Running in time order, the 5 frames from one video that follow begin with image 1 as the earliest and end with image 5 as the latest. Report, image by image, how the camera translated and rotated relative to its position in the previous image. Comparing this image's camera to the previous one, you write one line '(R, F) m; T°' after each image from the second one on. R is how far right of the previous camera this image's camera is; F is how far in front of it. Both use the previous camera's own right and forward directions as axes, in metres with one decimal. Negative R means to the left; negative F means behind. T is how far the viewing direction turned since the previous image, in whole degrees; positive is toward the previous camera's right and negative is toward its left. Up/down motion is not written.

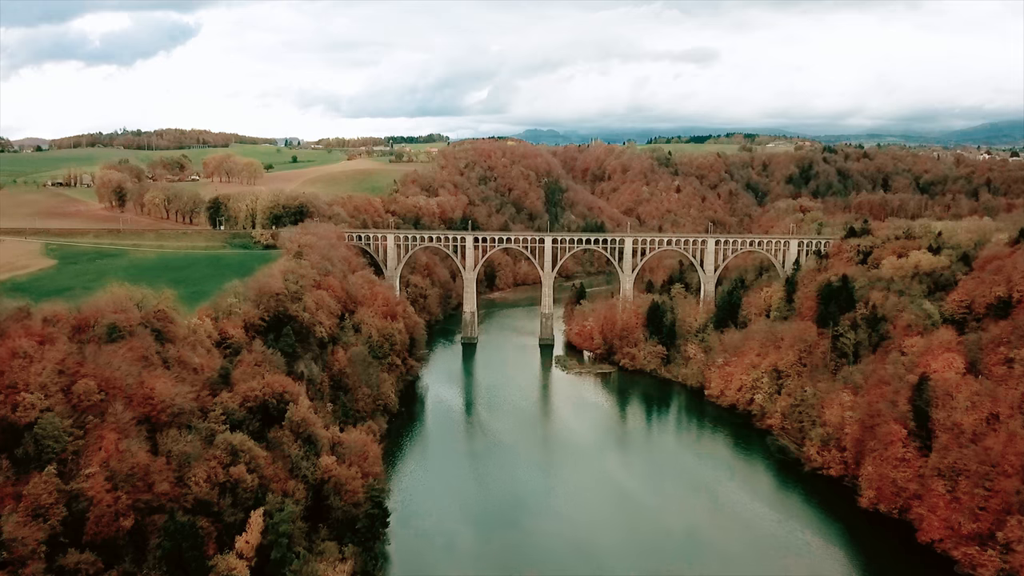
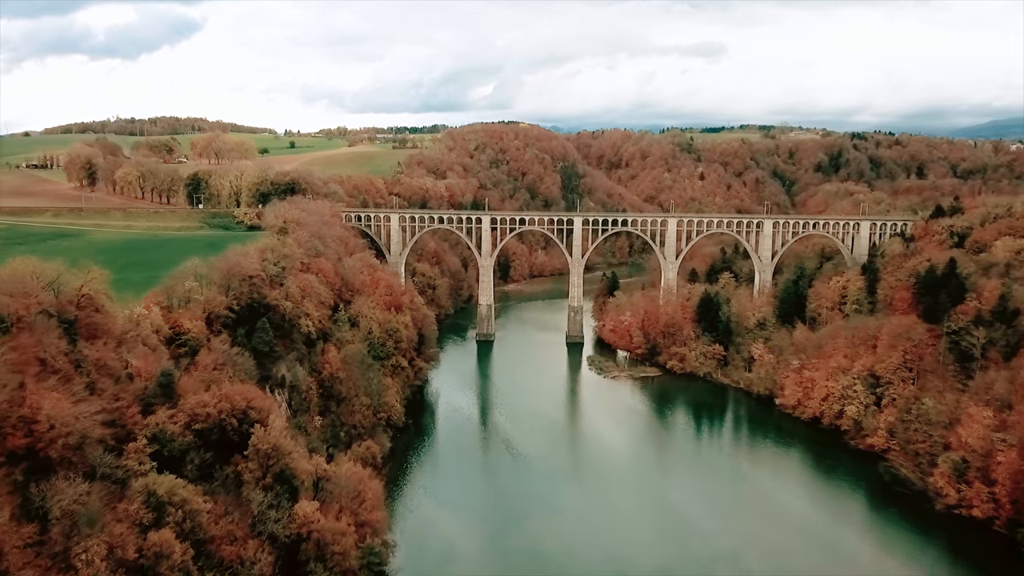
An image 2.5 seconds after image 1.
(-1.3, +7.4) m; 0°
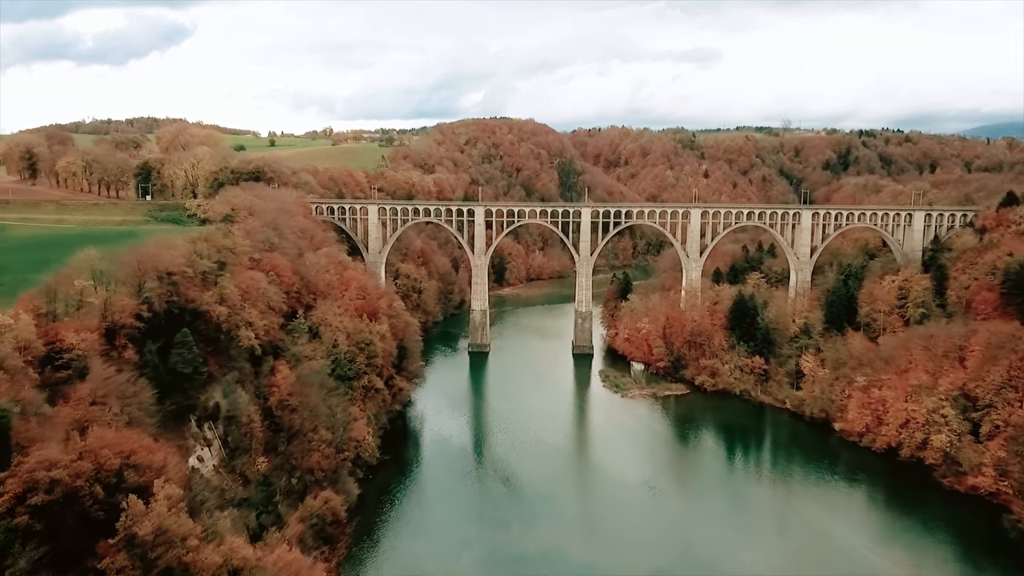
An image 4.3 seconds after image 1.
(-0.4, +6.4) m; +1°
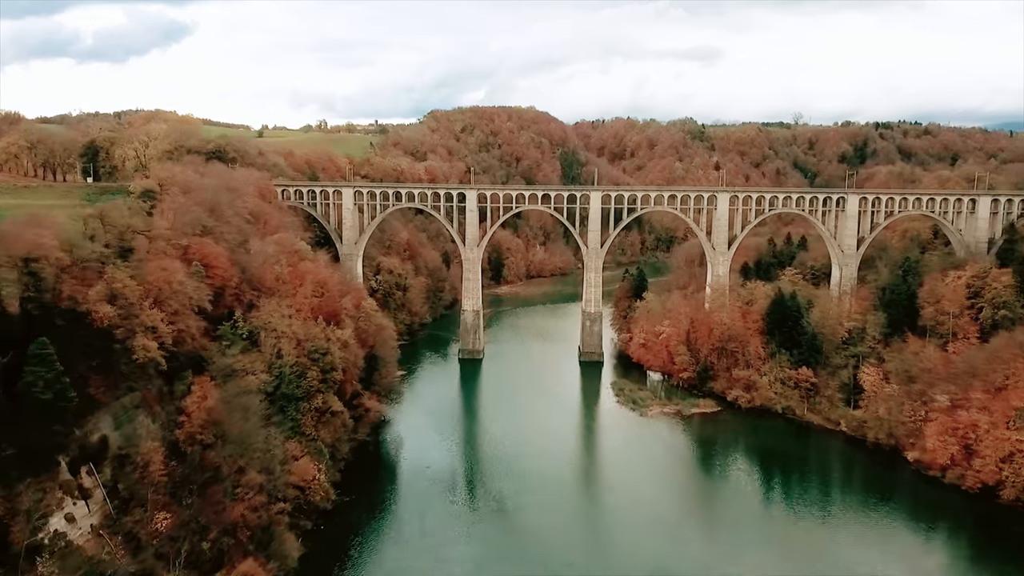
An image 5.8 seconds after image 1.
(+0.1, +5.6) m; 0°
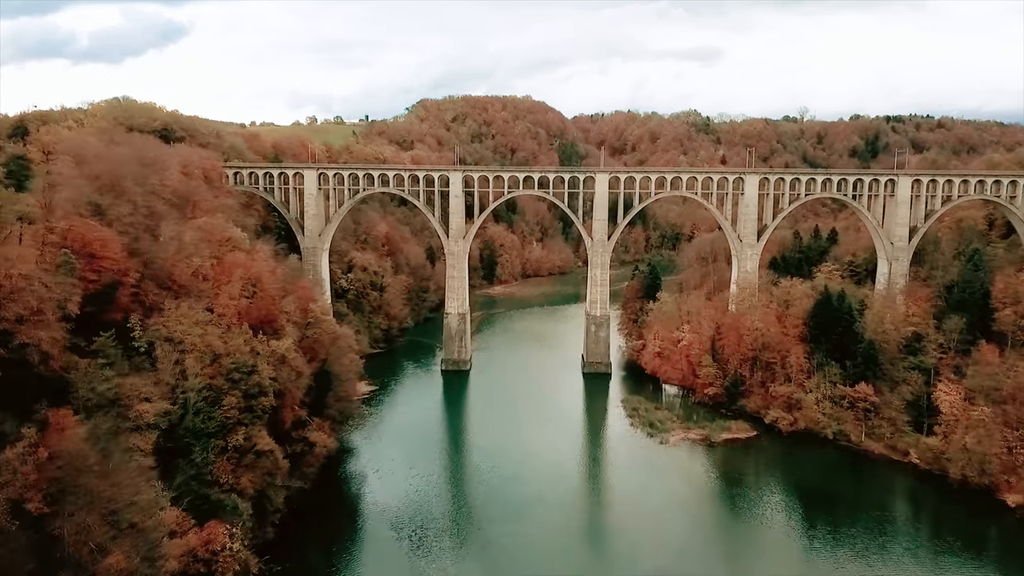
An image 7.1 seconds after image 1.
(+0.2, +5.1) m; 0°
